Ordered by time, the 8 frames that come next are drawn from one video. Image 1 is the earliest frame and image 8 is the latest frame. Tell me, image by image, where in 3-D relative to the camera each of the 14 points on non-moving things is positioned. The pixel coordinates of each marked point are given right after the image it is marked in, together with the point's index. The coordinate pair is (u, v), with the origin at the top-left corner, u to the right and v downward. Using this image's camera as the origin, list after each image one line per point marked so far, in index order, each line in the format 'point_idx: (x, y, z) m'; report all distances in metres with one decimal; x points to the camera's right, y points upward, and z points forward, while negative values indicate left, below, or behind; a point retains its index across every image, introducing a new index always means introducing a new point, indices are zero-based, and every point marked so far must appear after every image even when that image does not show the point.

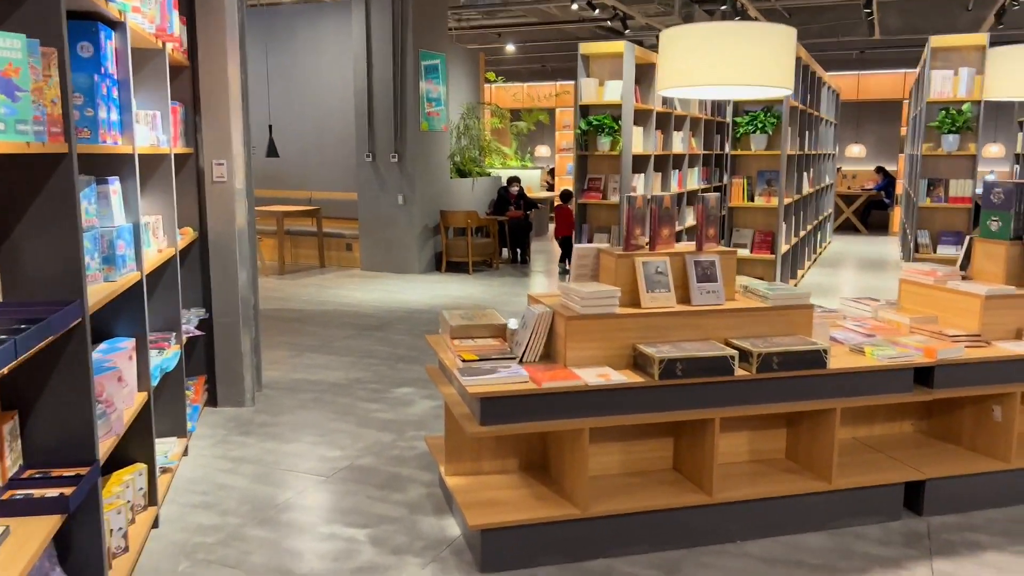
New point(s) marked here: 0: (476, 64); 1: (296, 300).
0: (-0.5, +3.0, +10.9) m
1: (-2.1, -0.1, +7.8) m
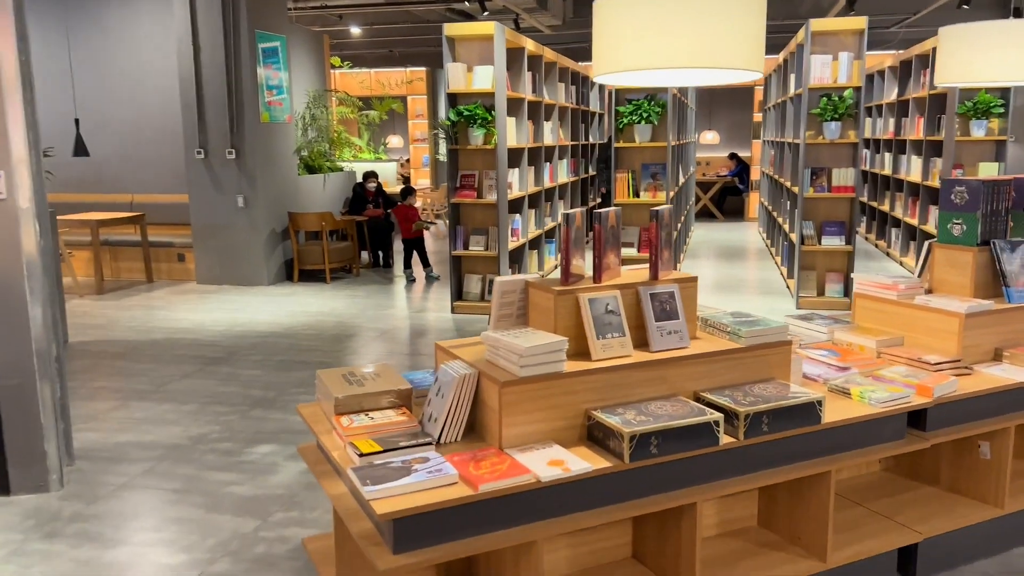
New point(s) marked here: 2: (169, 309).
0: (-2.3, +2.9, +9.9) m
1: (-3.2, -0.3, +6.6) m
2: (-3.1, -0.2, +7.3) m
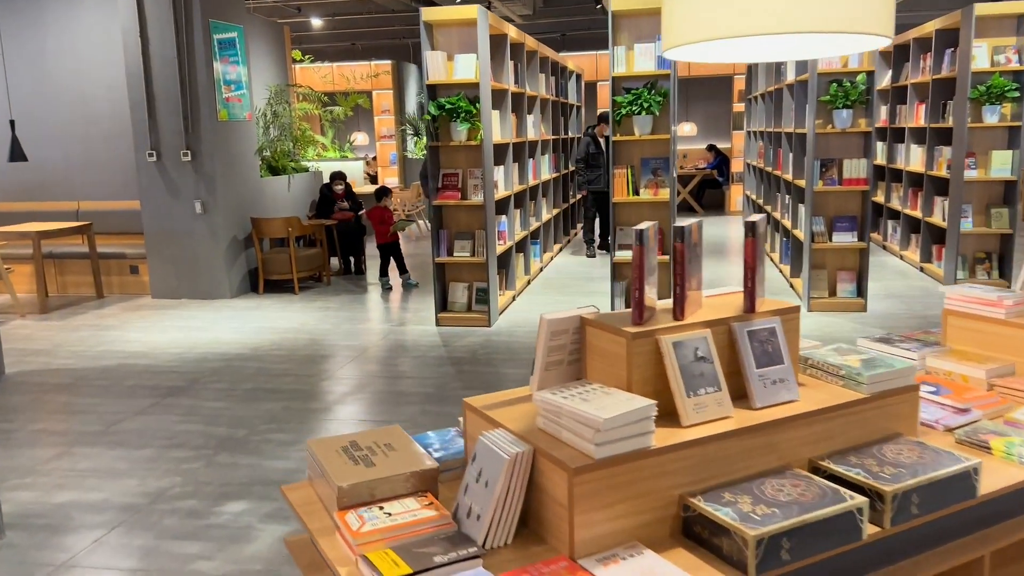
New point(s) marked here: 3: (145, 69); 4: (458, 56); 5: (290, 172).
0: (-2.6, +2.8, +9.2) m
1: (-3.2, -0.5, +5.9) m
2: (-3.2, -0.3, +6.6) m
3: (-3.3, +2.0, +7.4) m
4: (-0.4, +1.7, +6.1) m
5: (-2.4, +1.3, +8.9) m
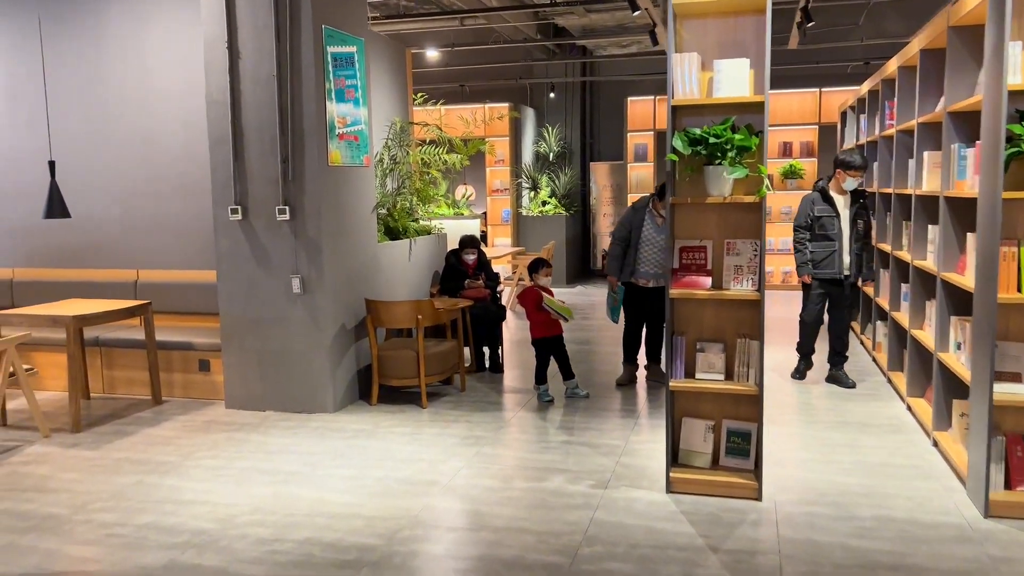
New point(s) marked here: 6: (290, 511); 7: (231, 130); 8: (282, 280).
0: (-0.9, +1.9, +7.1) m
1: (-1.9, -1.1, +3.6) m
2: (-1.8, -1.0, +4.4) m
3: (-1.8, +1.3, +5.3) m
4: (+1.0, +1.0, +3.8) m
5: (-0.8, +0.4, +6.8) m
6: (-1.0, -1.0, +3.8) m
7: (-1.9, +1.0, +5.4) m
8: (-1.5, +0.1, +5.4) m
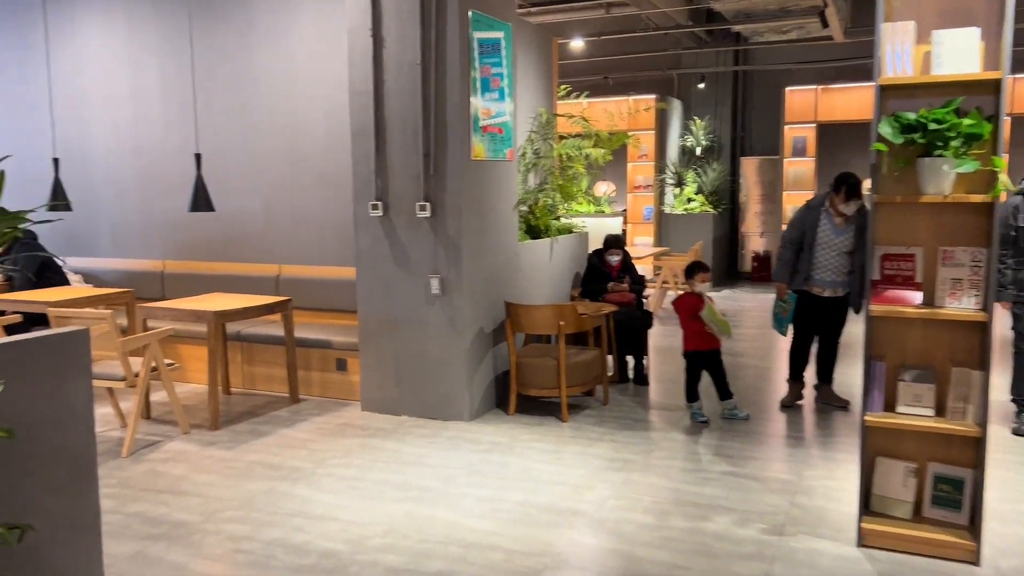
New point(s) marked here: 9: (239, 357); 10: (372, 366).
0: (+0.3, +1.9, +6.7) m
1: (-1.3, -1.1, +3.5) m
2: (-1.1, -1.0, +4.2) m
3: (-0.9, +1.3, +5.1) m
4: (+1.7, +1.0, +3.1) m
5: (+0.3, +0.4, +6.4) m
6: (-0.4, -1.1, +3.4) m
7: (-0.9, +1.1, +5.1) m
8: (-0.6, +0.1, +5.1) m
9: (-2.0, -0.5, +6.0) m
10: (-0.9, -0.5, +5.4) m
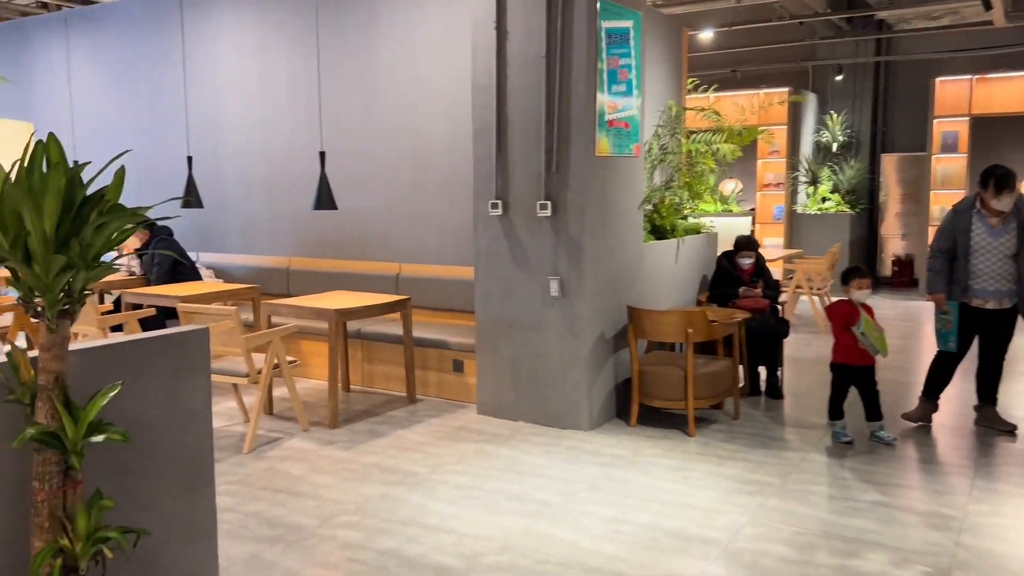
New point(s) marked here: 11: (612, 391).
0: (+1.3, +1.9, +6.4) m
1: (-0.8, -1.1, +3.4) m
2: (-0.4, -1.0, +4.0) m
3: (-0.1, +1.3, +4.9) m
4: (+2.1, +0.9, +2.6) m
5: (+1.2, +0.4, +6.0) m
6: (+0.1, -1.1, +3.2) m
7: (-0.1, +1.0, +5.0) m
8: (+0.2, 0.0, +4.9) m
9: (-1.1, -0.5, +6.0) m
10: (-0.2, -0.5, +5.2) m
11: (+0.6, -0.6, +5.1) m
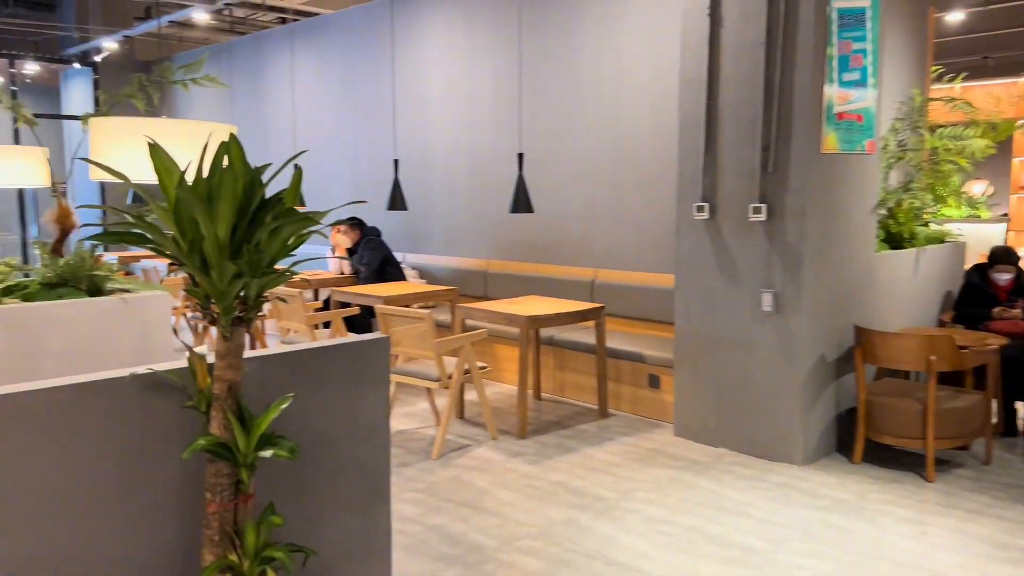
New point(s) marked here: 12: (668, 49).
0: (+2.8, +1.8, +5.5) m
1: (0.0, -1.1, +3.2) m
2: (+0.5, -1.0, +3.7) m
3: (+1.1, +1.2, +4.5) m
4: (+2.6, +0.8, +1.7) m
5: (+2.6, +0.3, +5.2) m
6: (+0.8, -1.1, +2.8) m
7: (+1.1, +1.0, +4.6) m
8: (+1.3, 0.0, +4.4) m
9: (+0.3, -0.5, +5.8) m
10: (+1.0, -0.6, +4.8) m
11: (+1.8, -0.7, +4.5) m
12: (+1.0, +1.6, +5.4) m
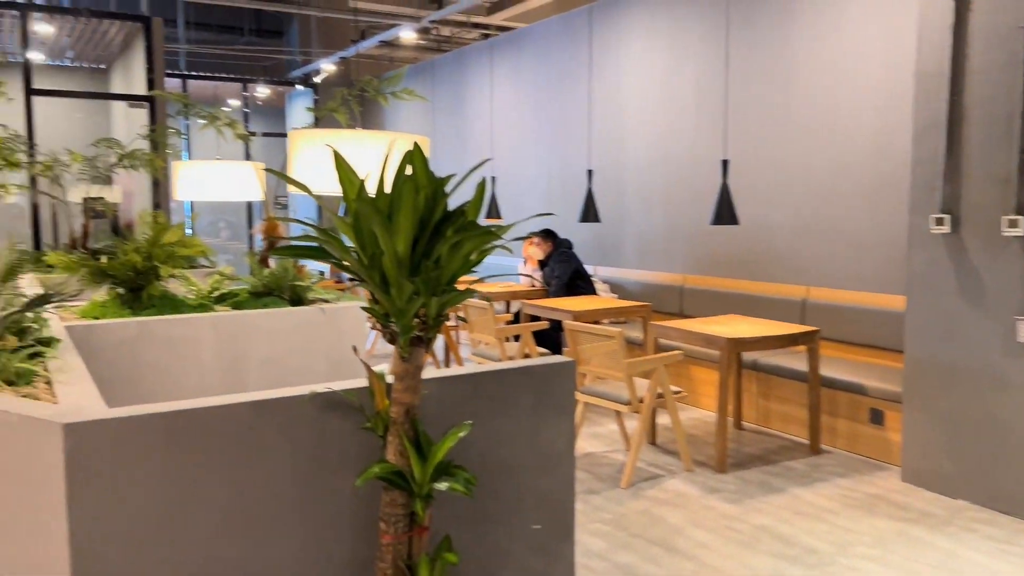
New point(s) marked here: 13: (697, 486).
0: (+4.0, +1.6, +4.5) m
1: (+0.7, -1.2, +2.8) m
2: (+1.3, -1.1, +3.3) m
3: (+2.1, +1.1, +3.9) m
4: (+3.0, +0.7, +0.8) m
5: (+3.7, +0.1, +4.3) m
6: (+1.4, -1.2, +2.3) m
7: (+2.1, +0.9, +4.0) m
8: (+2.3, -0.2, +3.8) m
9: (+1.6, -0.7, +5.3) m
10: (+2.1, -0.7, +4.2) m
11: (+2.7, -0.9, +3.7) m
12: (+2.3, +1.5, +4.8) m
13: (+1.0, -1.0, +4.2) m
